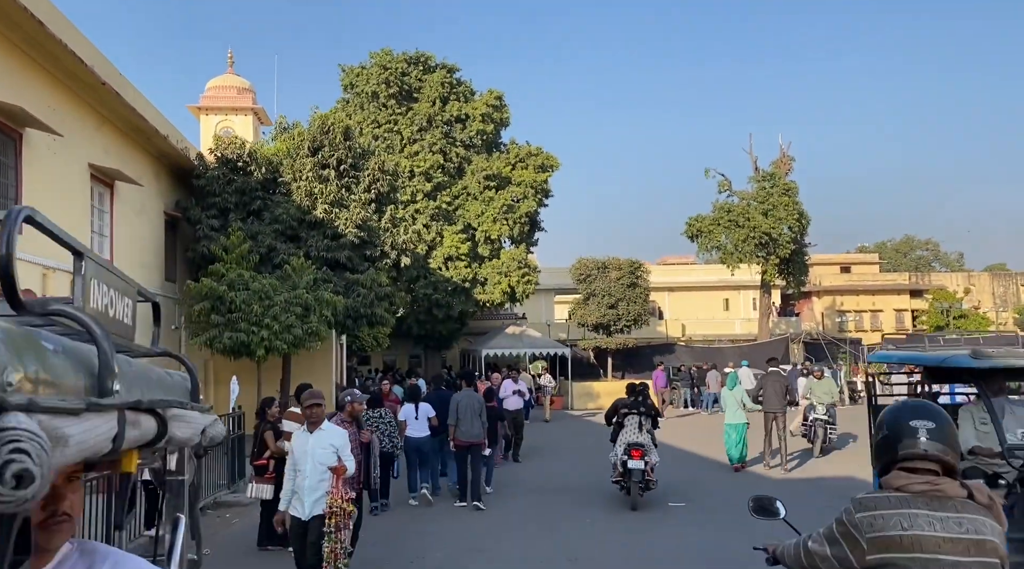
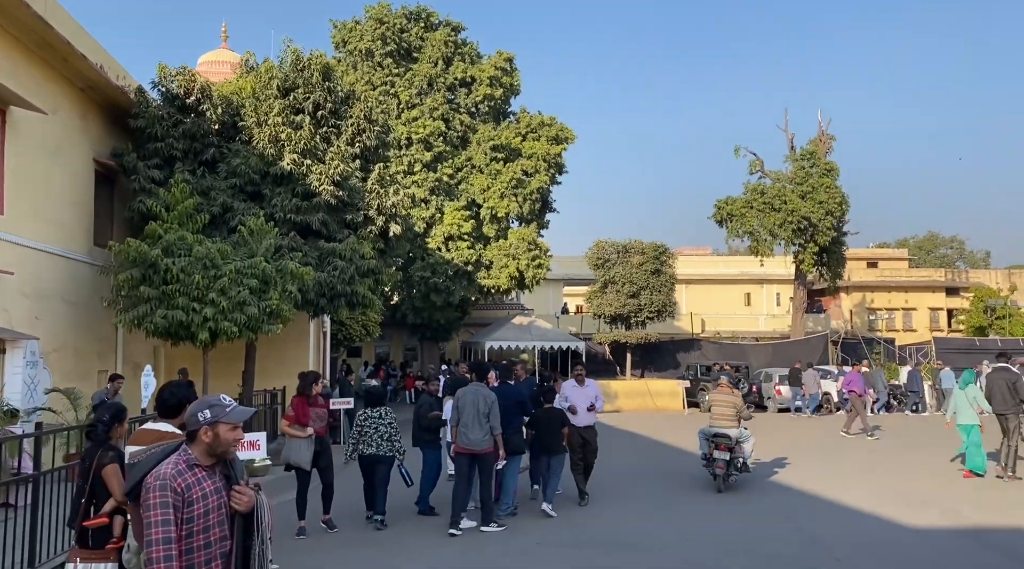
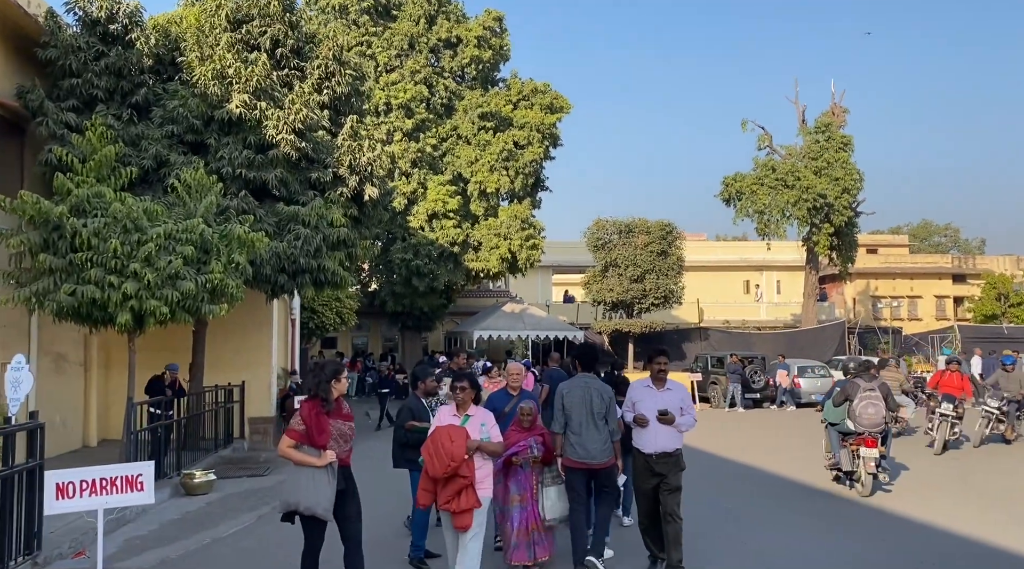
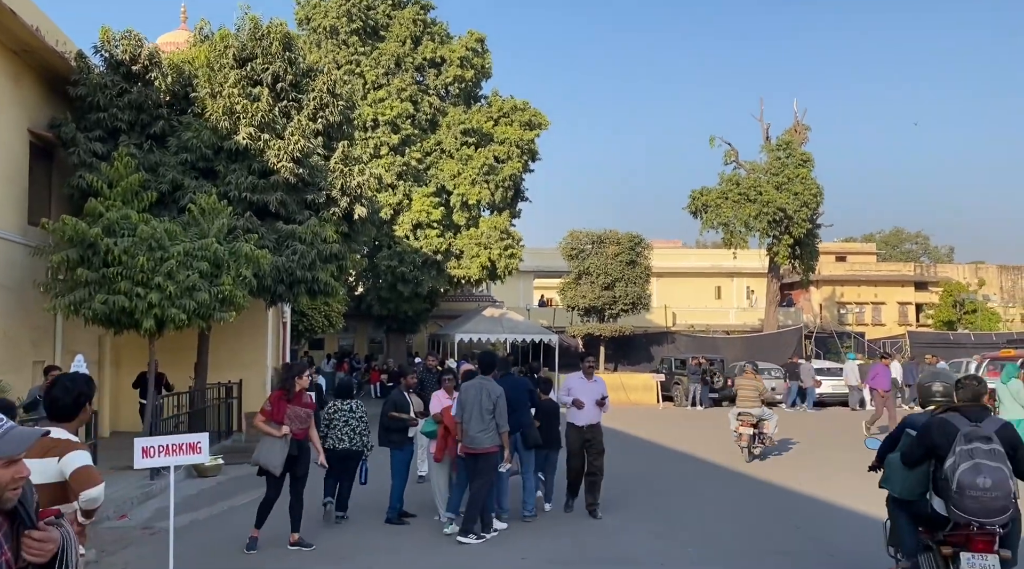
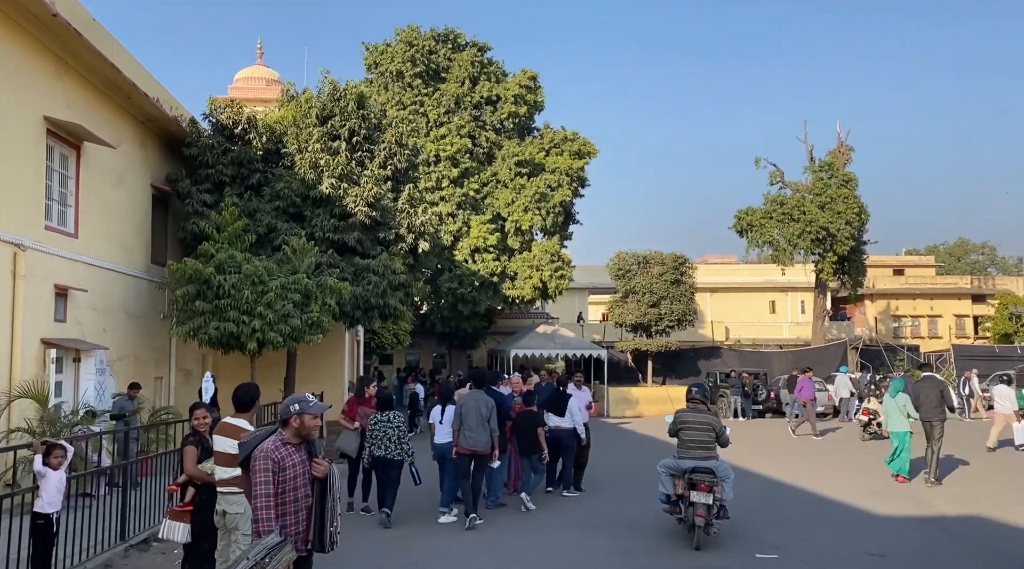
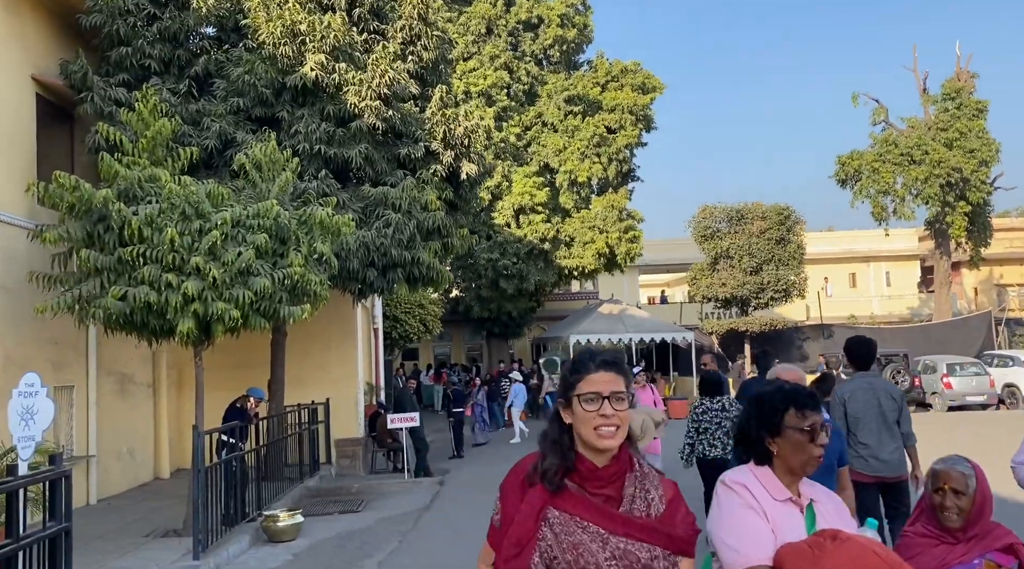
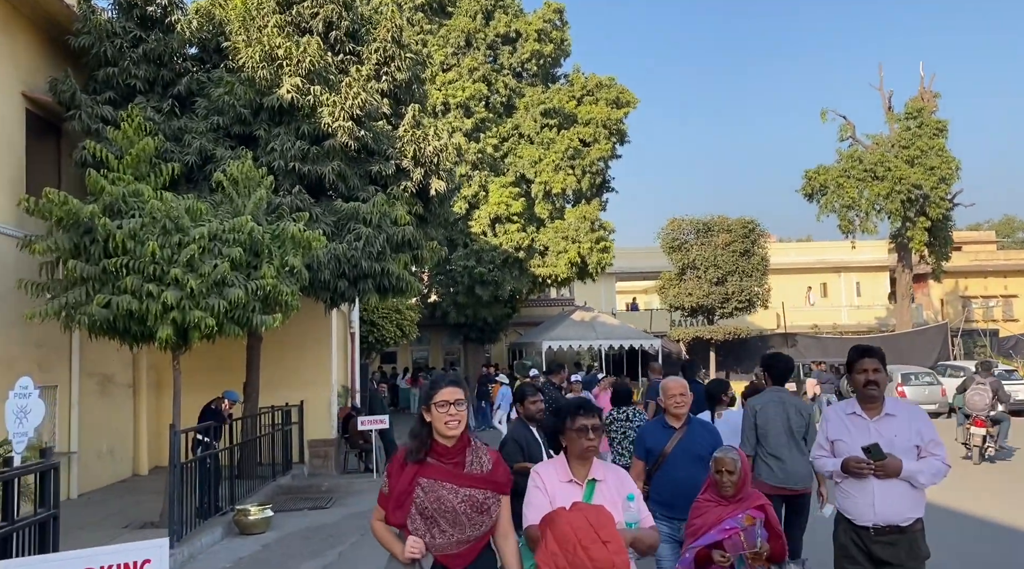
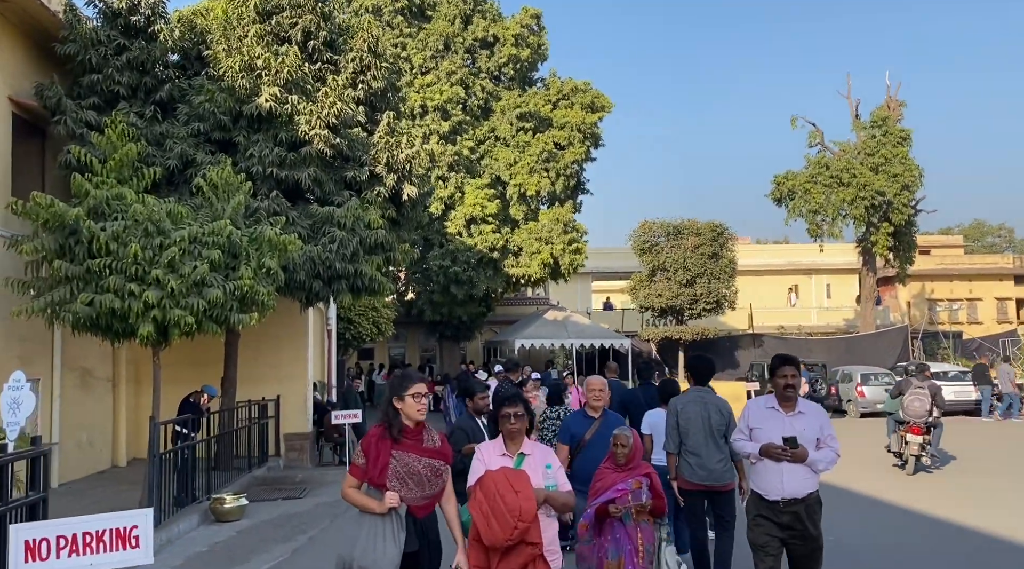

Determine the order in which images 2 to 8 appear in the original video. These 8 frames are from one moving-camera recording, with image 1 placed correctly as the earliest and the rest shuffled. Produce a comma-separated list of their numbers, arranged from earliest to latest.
5, 2, 4, 3, 8, 7, 6
